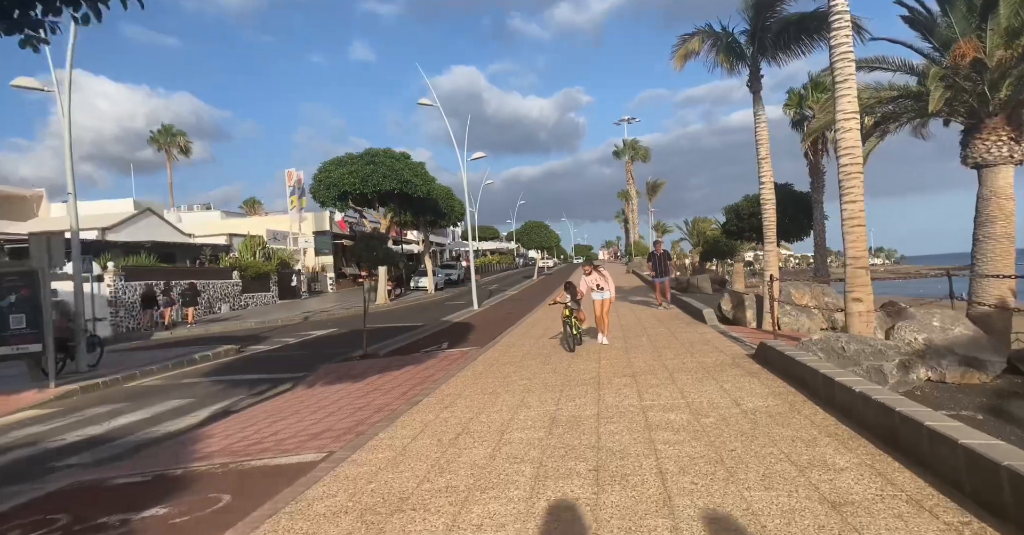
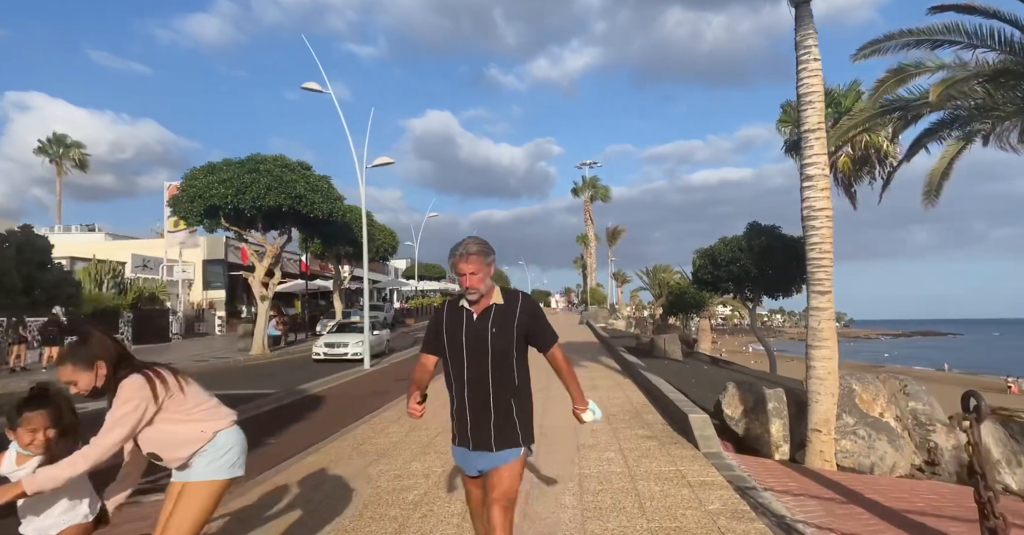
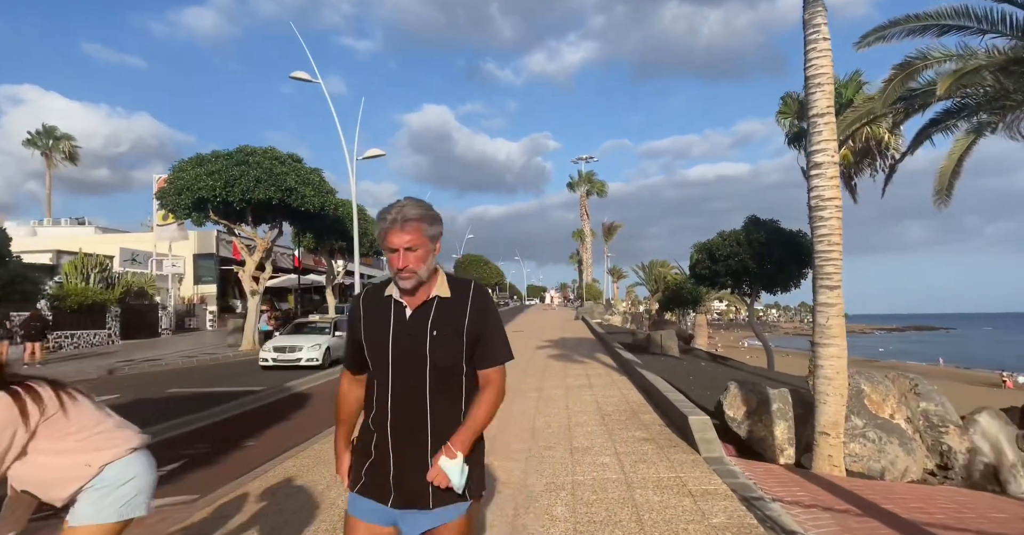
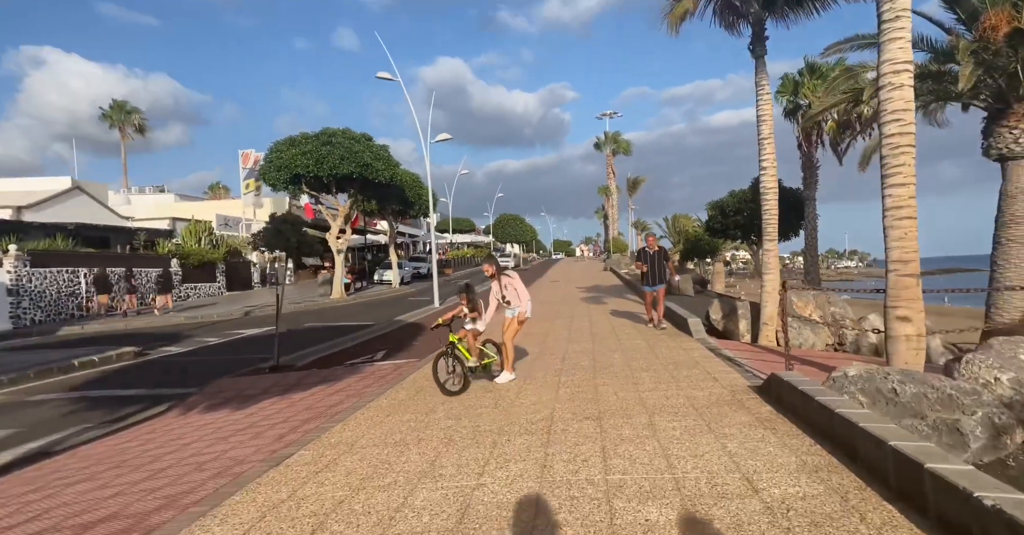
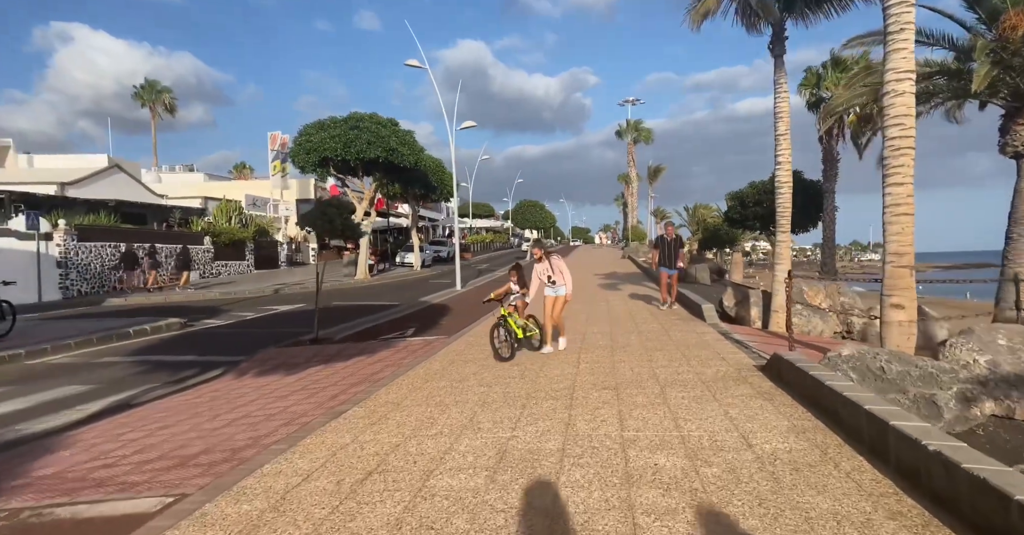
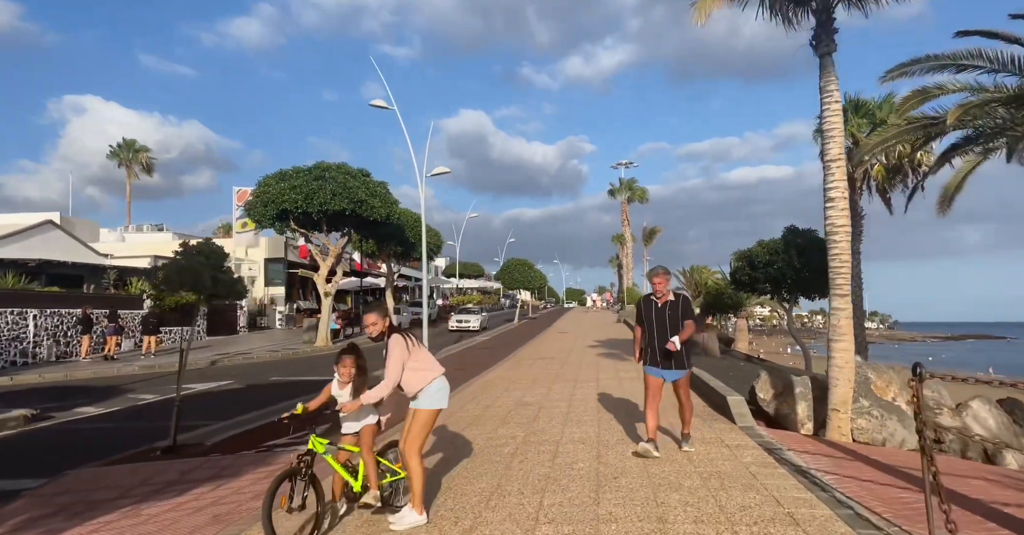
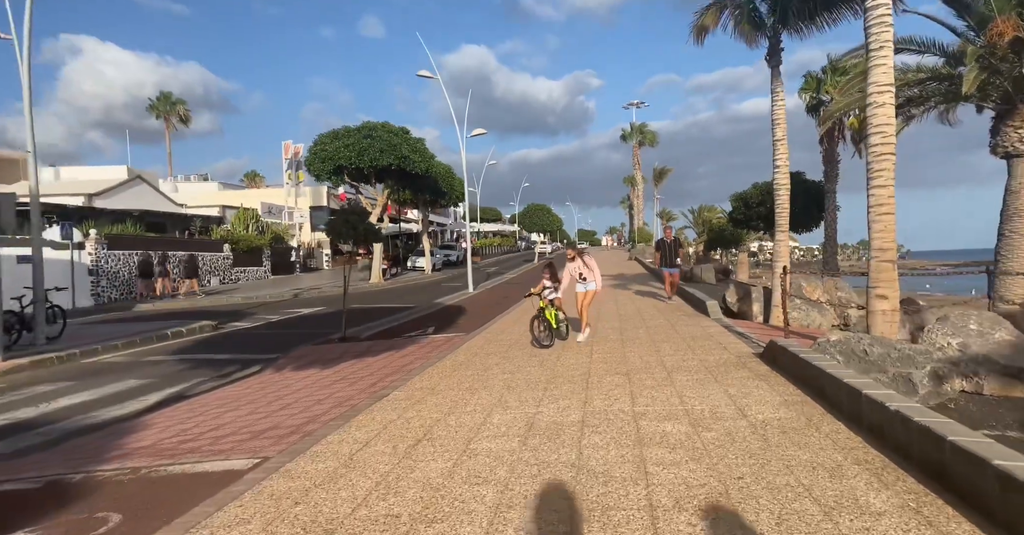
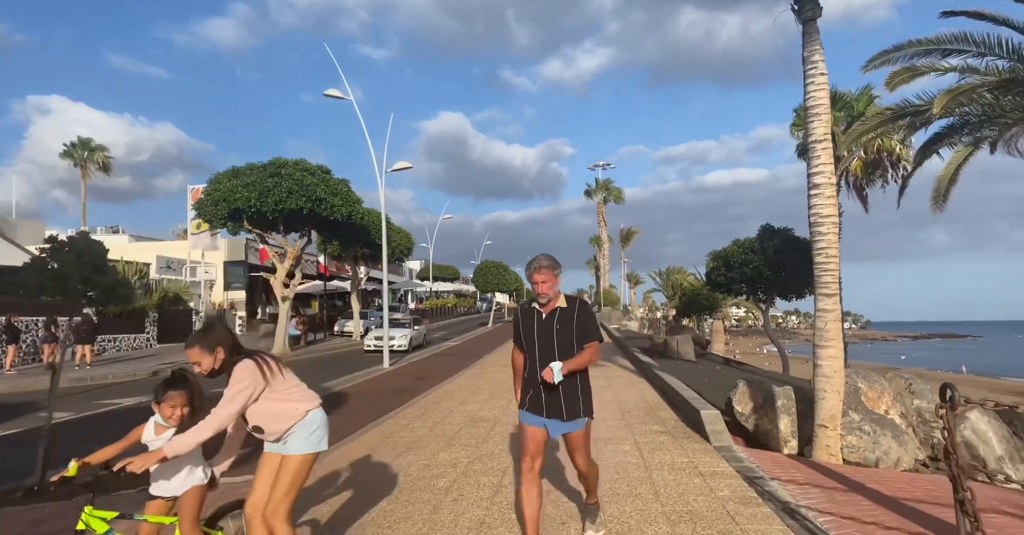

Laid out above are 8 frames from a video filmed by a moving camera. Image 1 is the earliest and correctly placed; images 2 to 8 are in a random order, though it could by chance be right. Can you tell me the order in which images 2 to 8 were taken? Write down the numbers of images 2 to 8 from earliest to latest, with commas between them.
7, 5, 4, 6, 8, 2, 3
